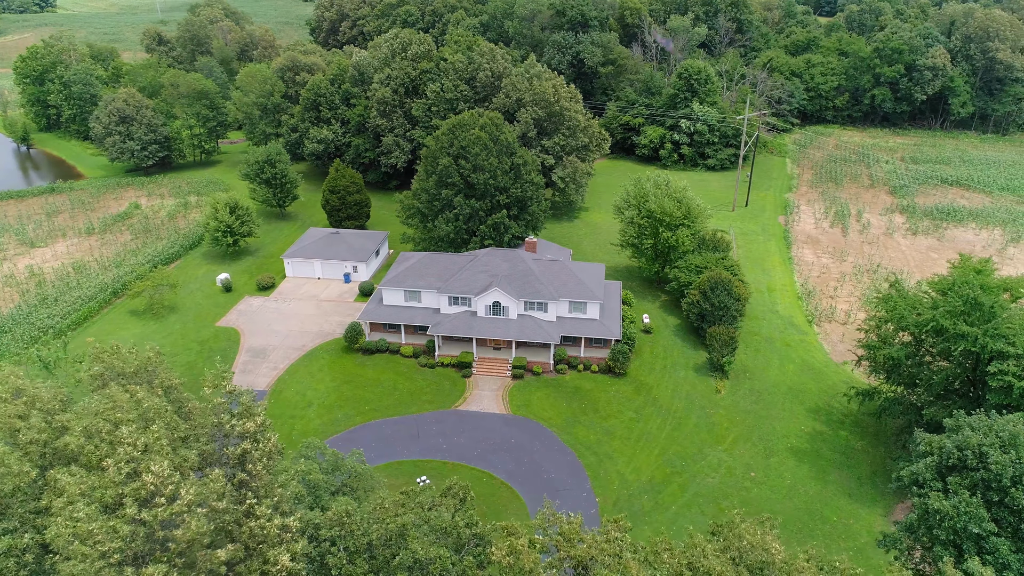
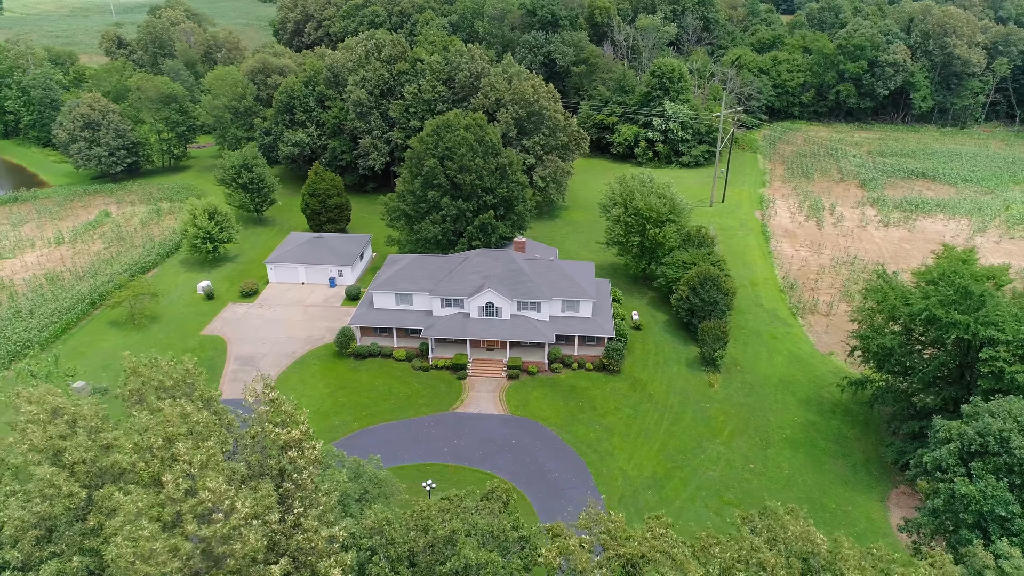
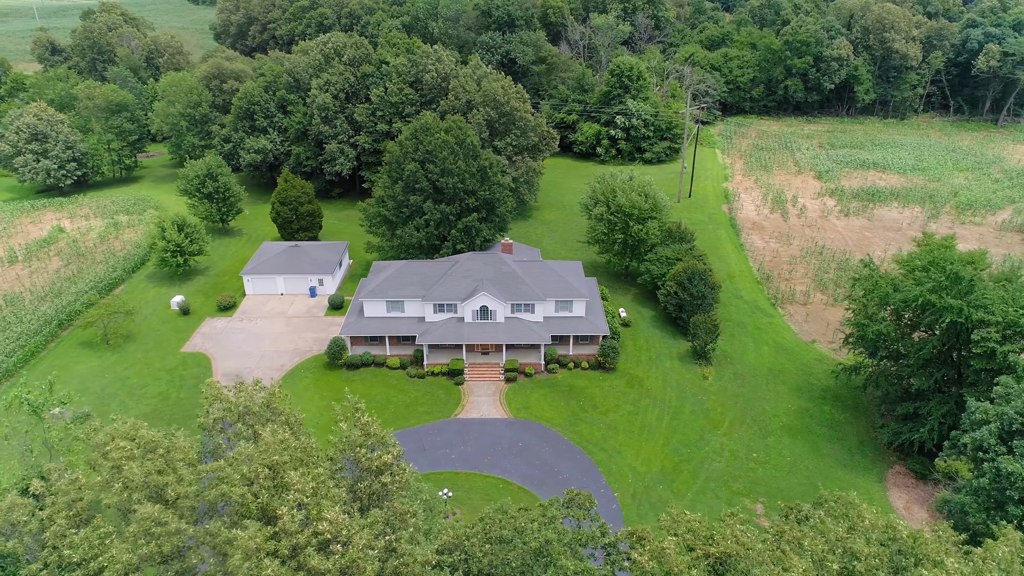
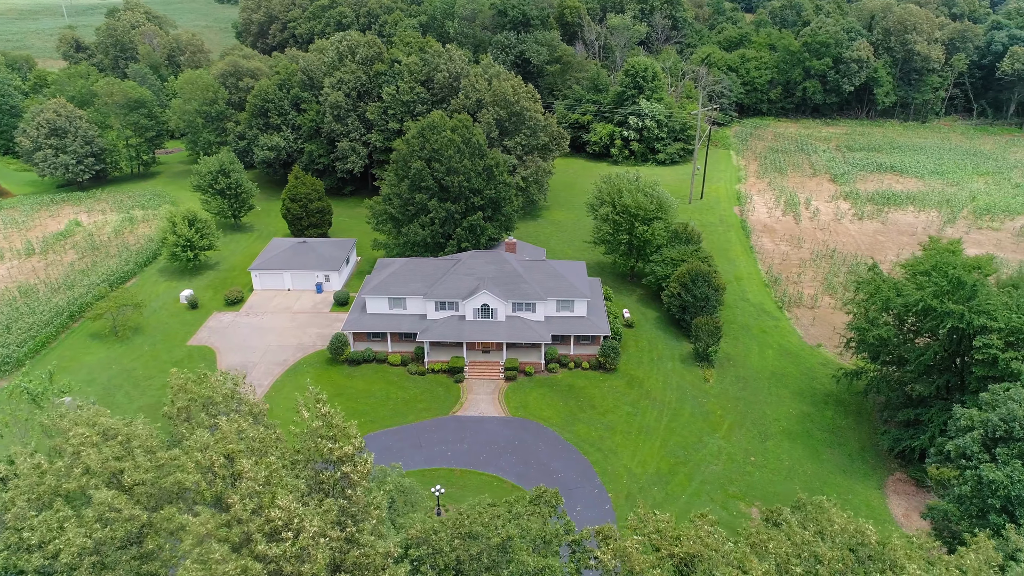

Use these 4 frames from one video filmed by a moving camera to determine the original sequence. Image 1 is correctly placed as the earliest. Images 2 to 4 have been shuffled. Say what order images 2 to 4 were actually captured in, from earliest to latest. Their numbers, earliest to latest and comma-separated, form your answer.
2, 4, 3
